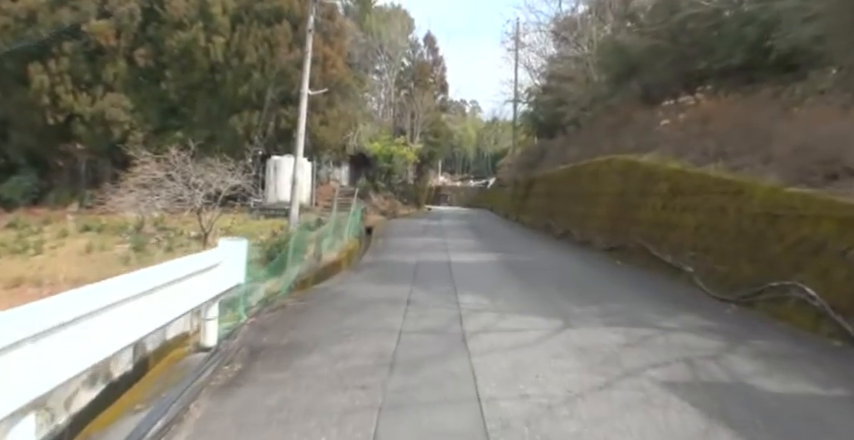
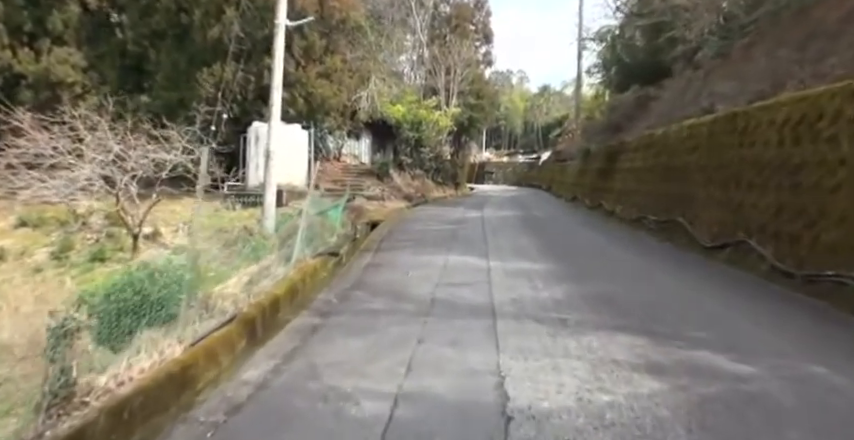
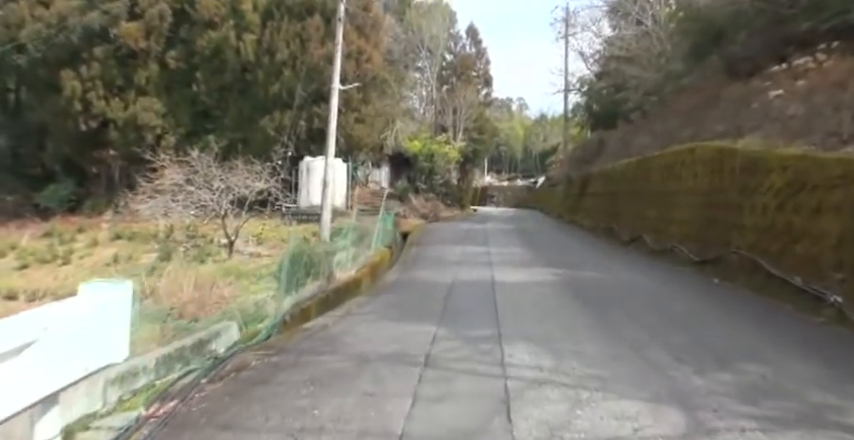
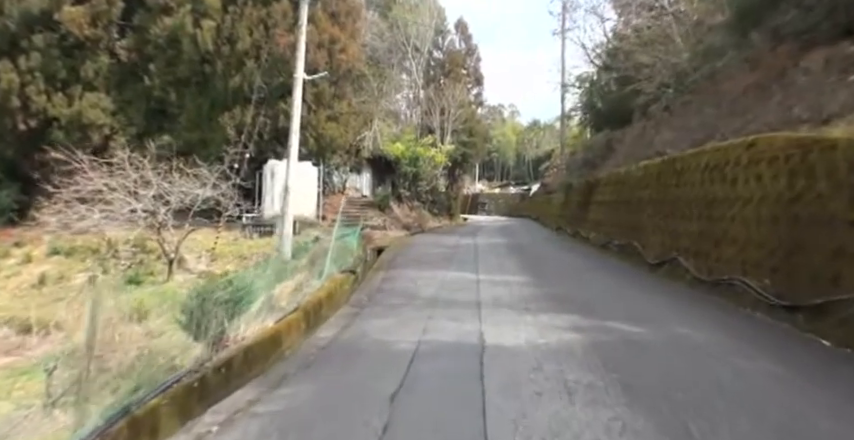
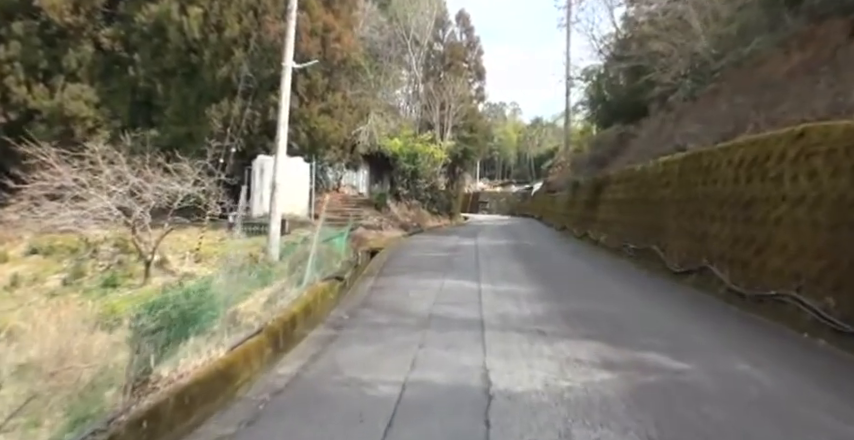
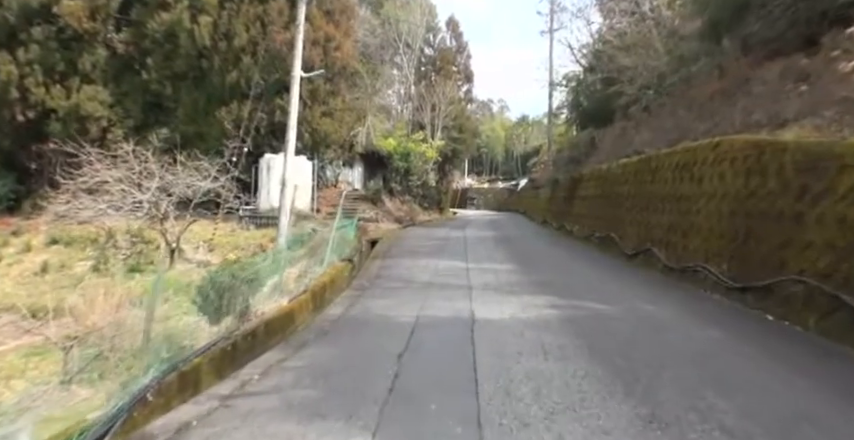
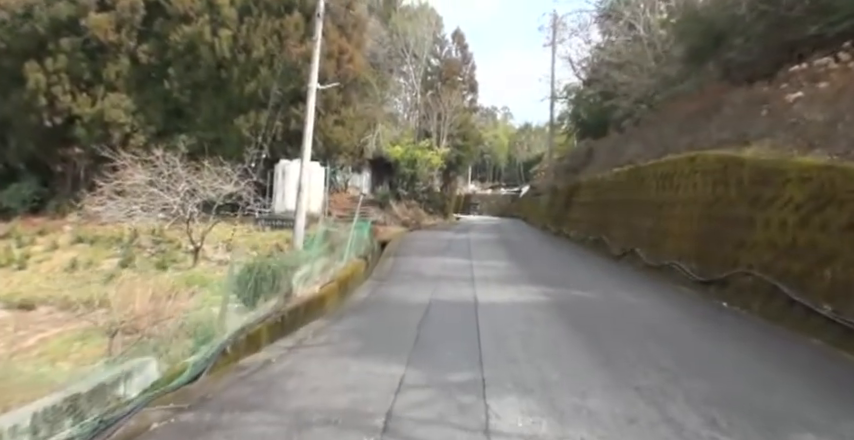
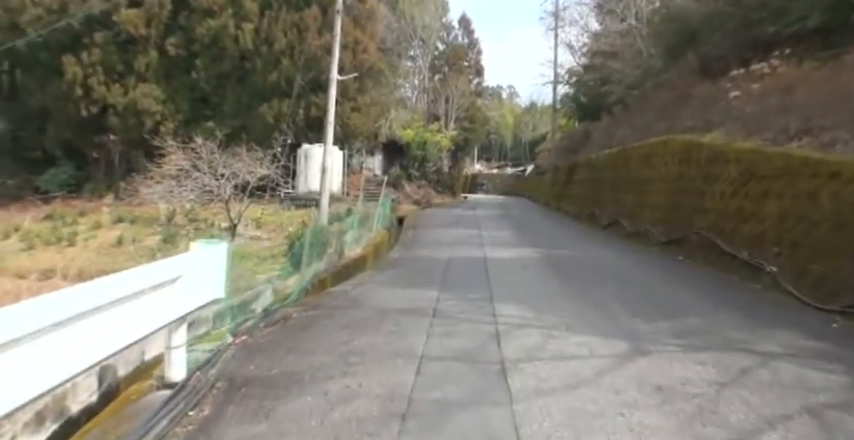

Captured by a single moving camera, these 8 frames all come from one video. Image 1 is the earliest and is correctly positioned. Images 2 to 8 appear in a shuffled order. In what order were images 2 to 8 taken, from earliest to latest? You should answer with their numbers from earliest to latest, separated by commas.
8, 3, 7, 6, 4, 5, 2
